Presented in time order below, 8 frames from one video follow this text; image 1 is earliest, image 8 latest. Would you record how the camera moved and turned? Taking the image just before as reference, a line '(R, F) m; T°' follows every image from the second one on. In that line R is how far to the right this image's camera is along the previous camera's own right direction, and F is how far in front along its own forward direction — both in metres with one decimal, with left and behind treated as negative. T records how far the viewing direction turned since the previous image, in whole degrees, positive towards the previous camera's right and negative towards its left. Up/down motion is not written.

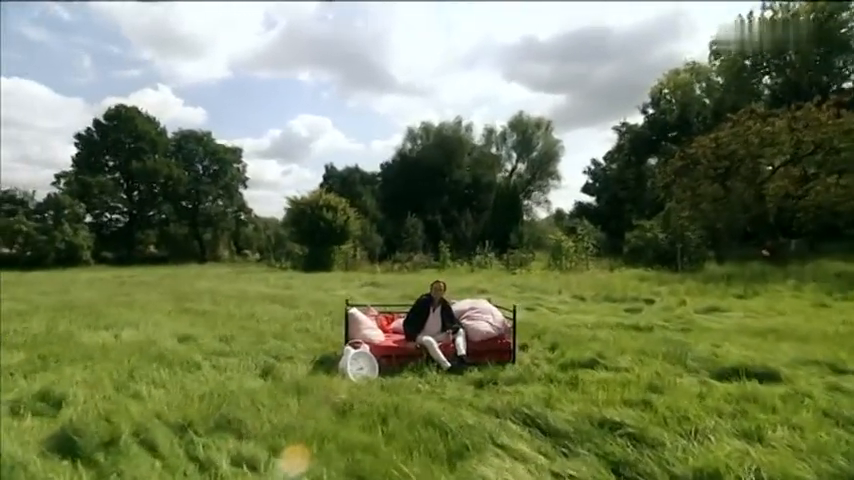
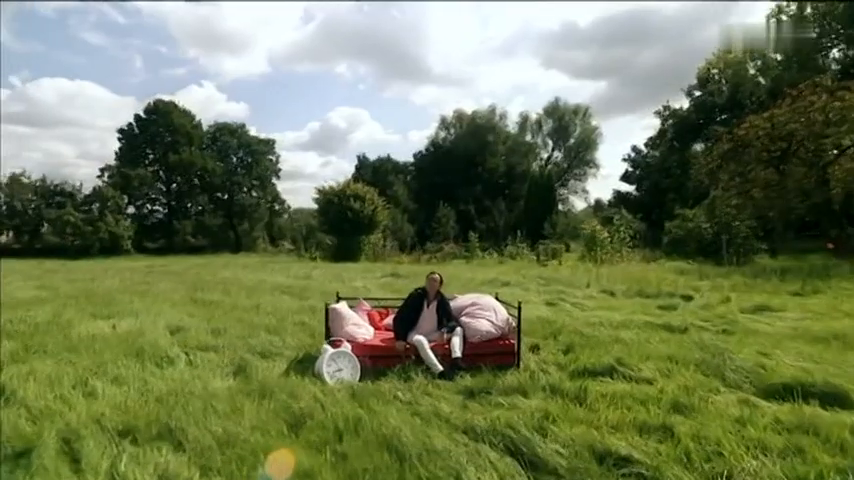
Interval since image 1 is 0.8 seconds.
(+0.6, +0.8) m; -5°
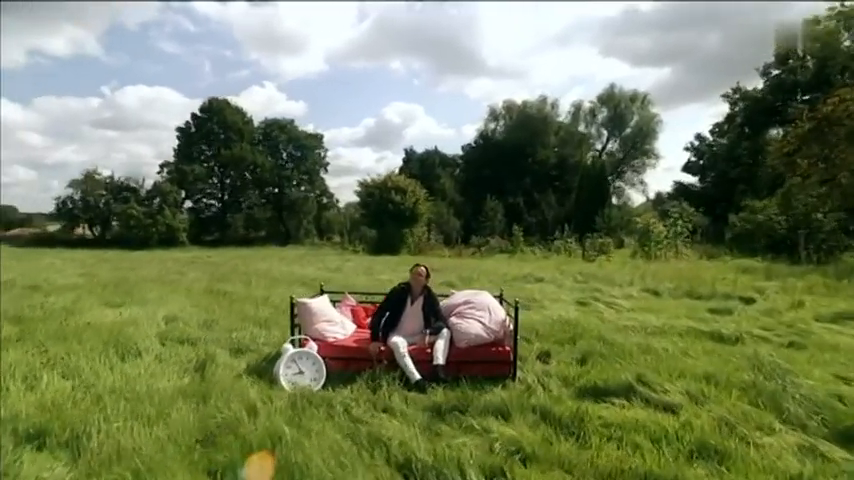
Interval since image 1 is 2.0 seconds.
(+0.8, +0.9) m; -7°
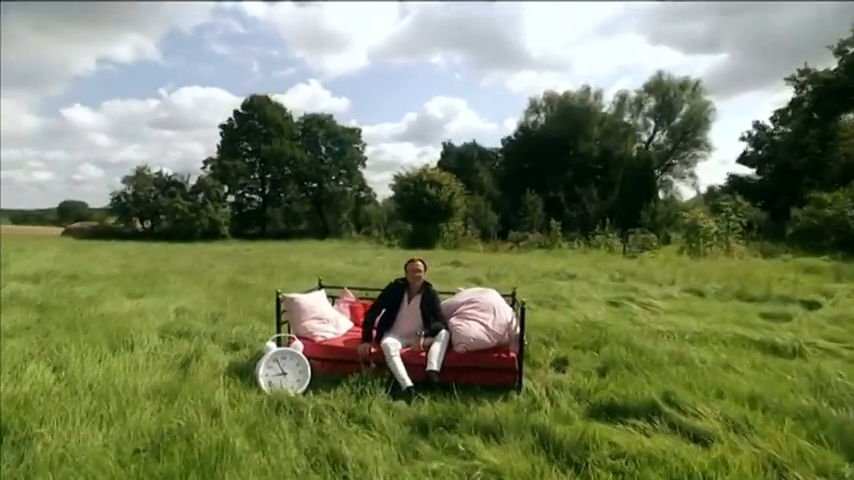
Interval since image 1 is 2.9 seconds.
(+0.5, +0.5) m; -5°
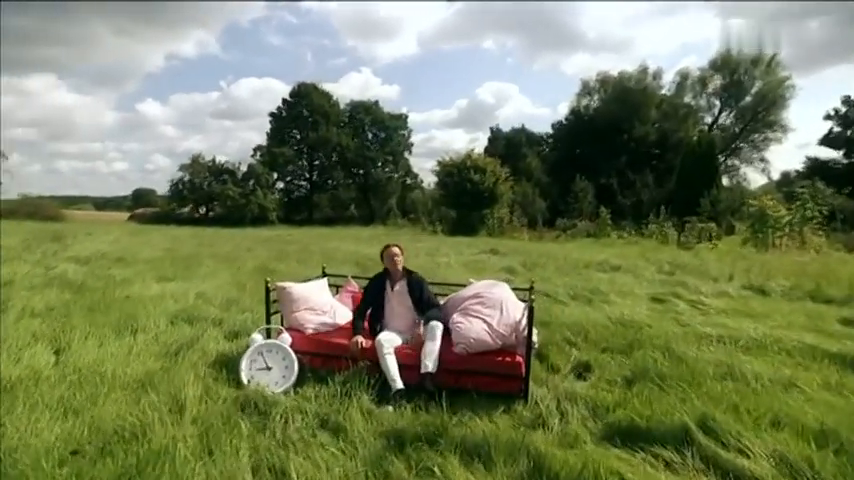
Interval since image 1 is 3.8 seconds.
(+0.5, +0.5) m; -6°
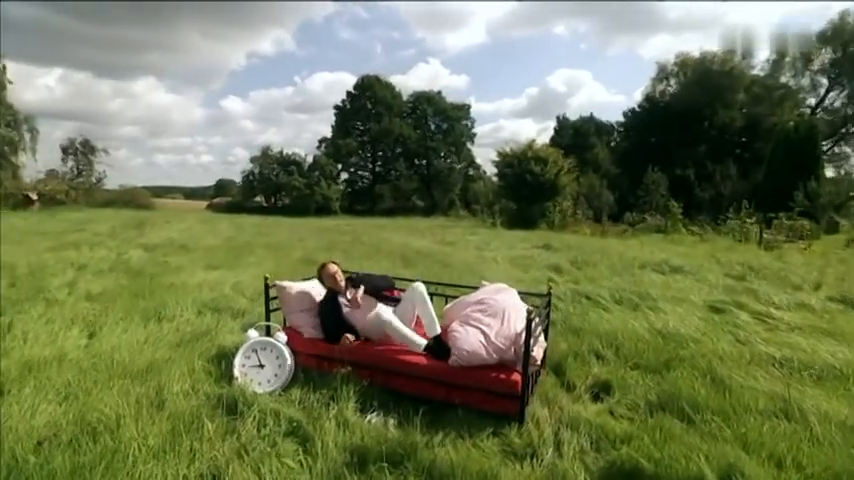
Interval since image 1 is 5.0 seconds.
(+0.6, +0.3) m; -8°
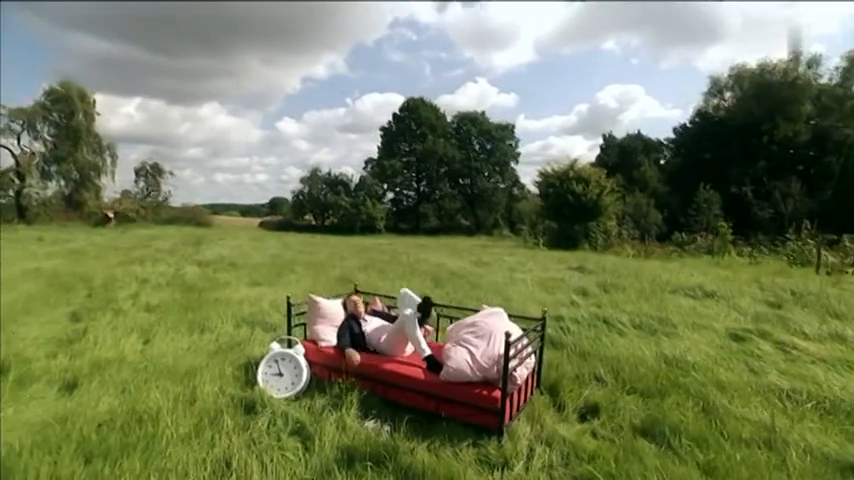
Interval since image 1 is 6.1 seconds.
(+0.5, -0.4) m; -6°
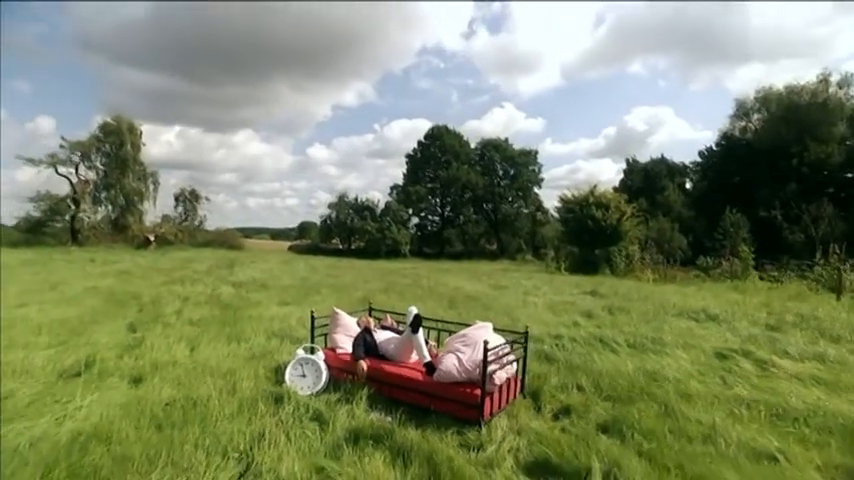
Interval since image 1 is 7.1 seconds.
(+0.3, -0.9) m; -3°
